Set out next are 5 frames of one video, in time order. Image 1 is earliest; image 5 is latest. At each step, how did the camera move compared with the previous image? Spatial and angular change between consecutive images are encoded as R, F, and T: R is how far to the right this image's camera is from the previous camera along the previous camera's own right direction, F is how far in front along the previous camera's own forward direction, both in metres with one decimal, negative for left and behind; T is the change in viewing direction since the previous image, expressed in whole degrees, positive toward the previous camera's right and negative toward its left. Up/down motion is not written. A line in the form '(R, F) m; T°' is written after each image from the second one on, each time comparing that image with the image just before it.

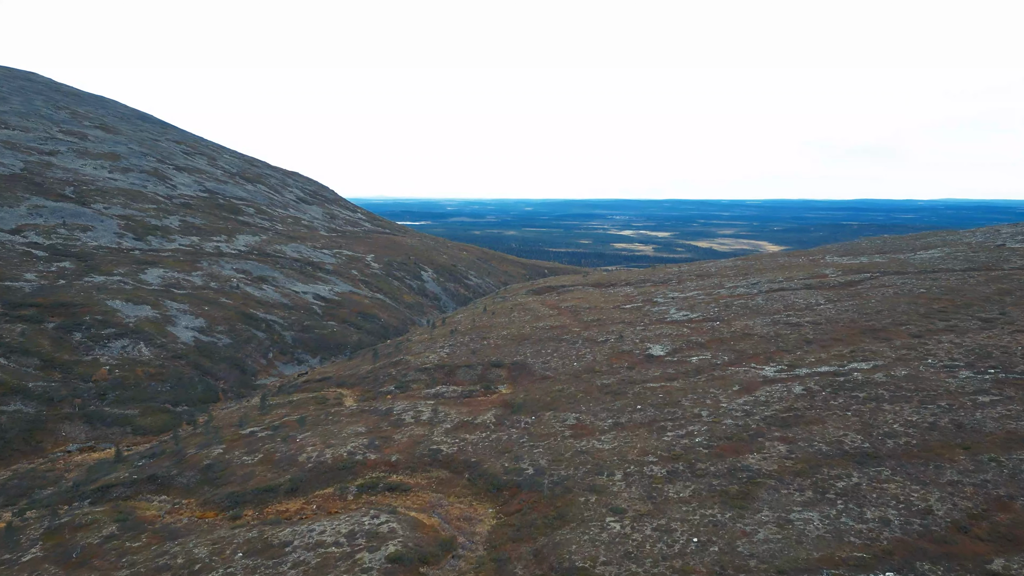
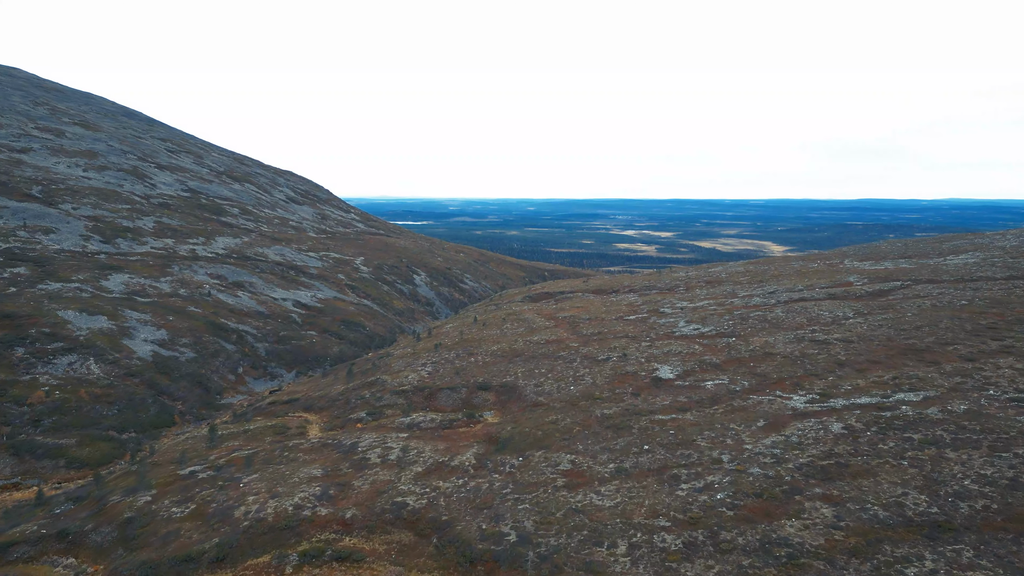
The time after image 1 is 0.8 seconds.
(+0.9, +6.0) m; 0°
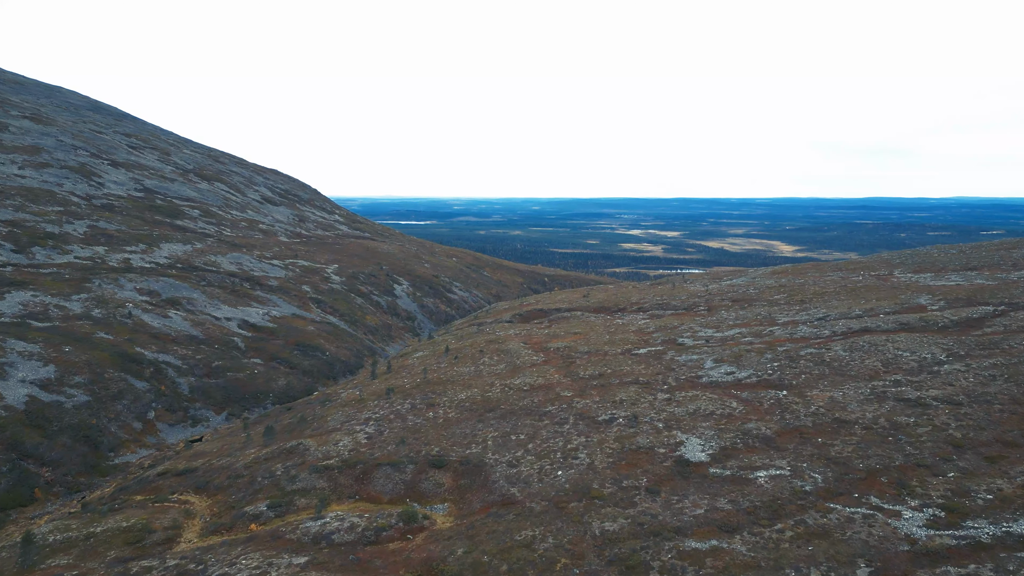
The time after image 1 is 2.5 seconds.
(+1.8, +12.7) m; 0°
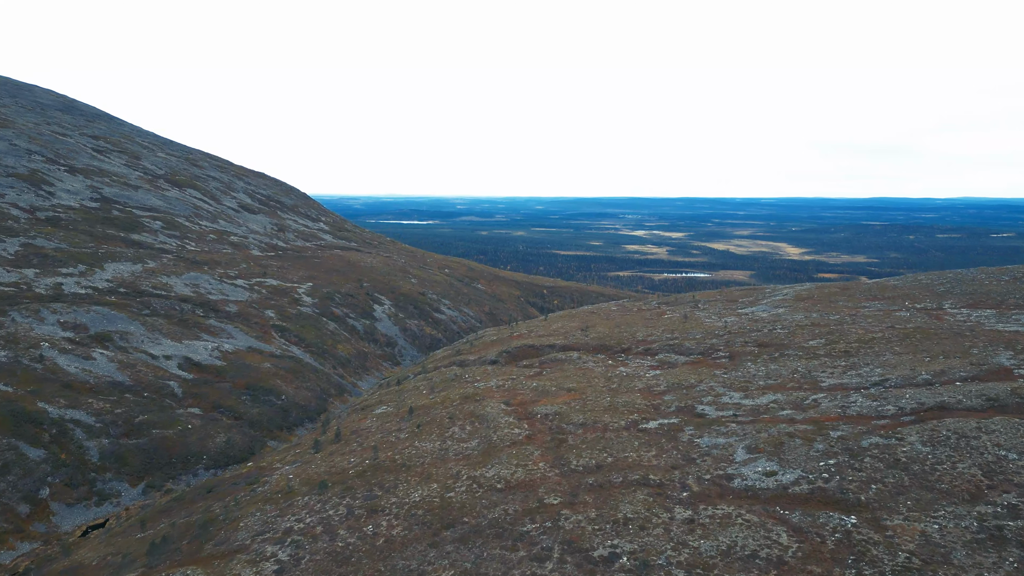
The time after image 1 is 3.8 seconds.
(+1.4, +9.5) m; 0°
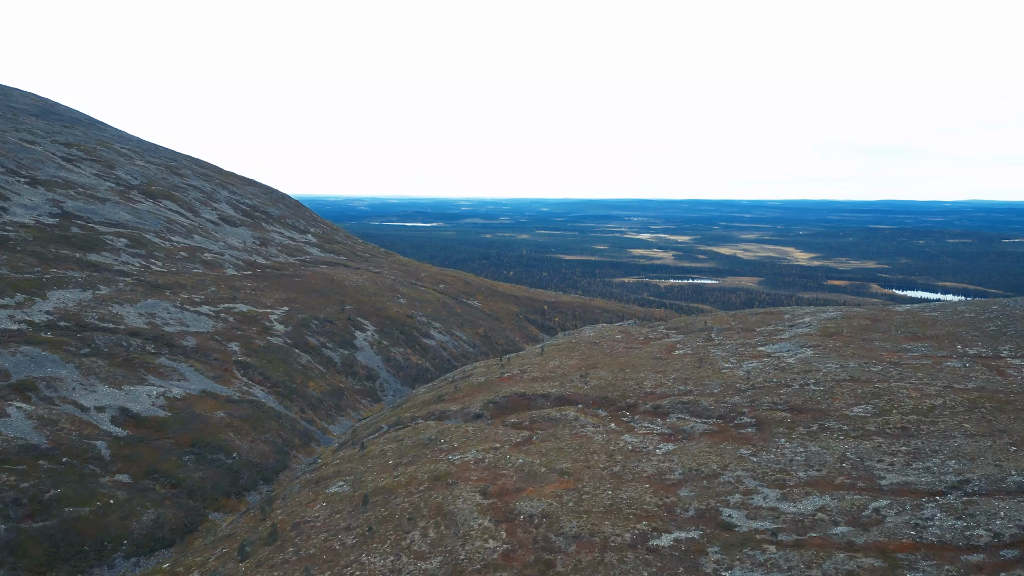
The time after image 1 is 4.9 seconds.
(+1.2, +8.0) m; 0°
